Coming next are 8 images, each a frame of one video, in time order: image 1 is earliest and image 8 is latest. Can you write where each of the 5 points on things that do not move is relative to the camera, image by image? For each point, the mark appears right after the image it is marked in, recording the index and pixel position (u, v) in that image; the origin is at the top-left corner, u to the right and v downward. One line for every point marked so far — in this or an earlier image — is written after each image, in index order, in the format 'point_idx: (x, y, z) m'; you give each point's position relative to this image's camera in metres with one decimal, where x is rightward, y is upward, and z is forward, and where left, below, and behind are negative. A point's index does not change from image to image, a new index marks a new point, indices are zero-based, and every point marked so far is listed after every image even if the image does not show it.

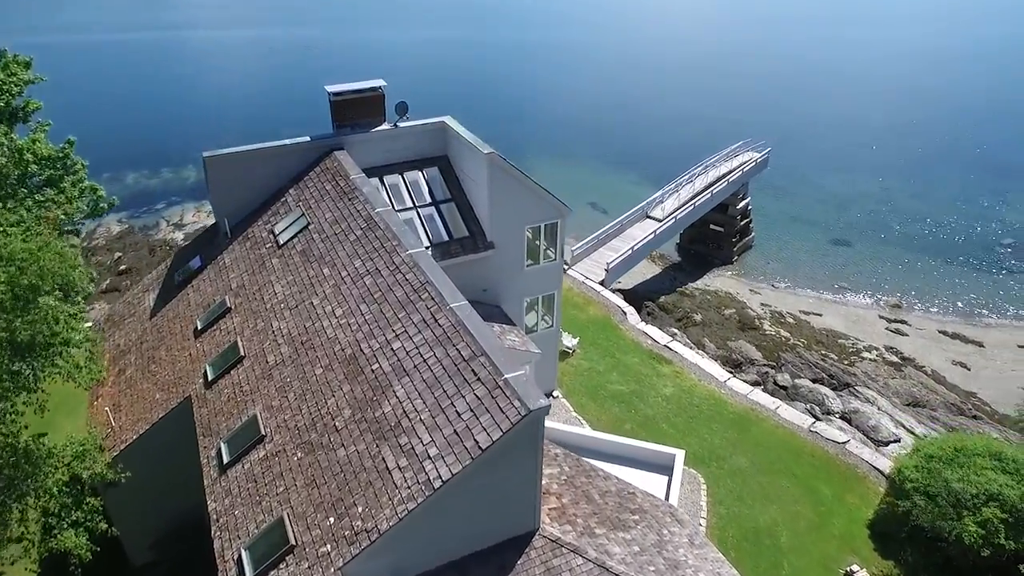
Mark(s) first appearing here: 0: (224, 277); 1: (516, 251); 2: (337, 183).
0: (-5.9, +0.2, +15.3) m
1: (+0.1, +0.9, +17.5) m
2: (-3.7, +2.2, +15.6) m
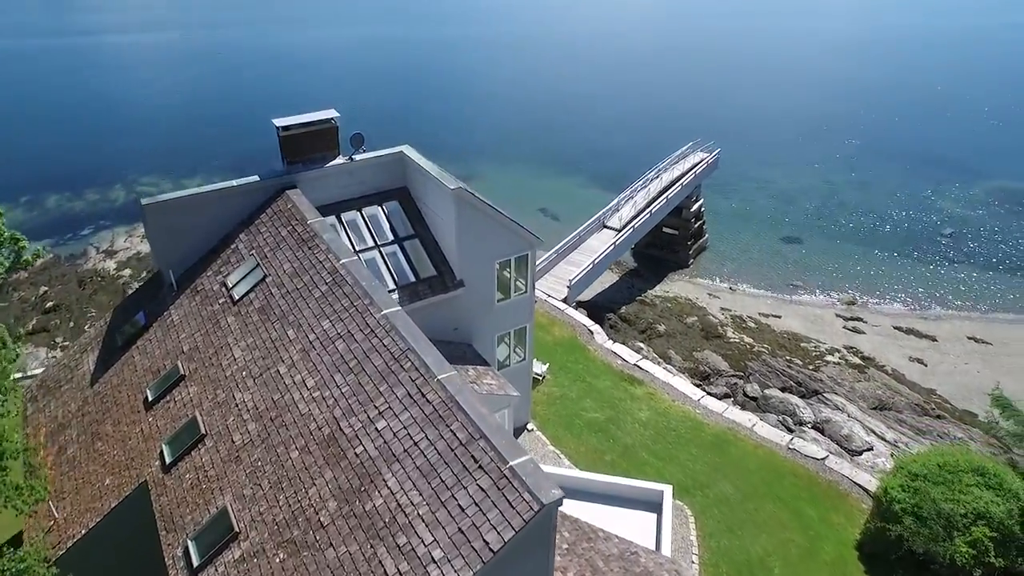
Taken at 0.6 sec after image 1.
0: (-6.3, -0.9, +14.0) m
1: (-0.6, 0.0, +16.6) m
2: (-4.2, +1.1, +14.4) m
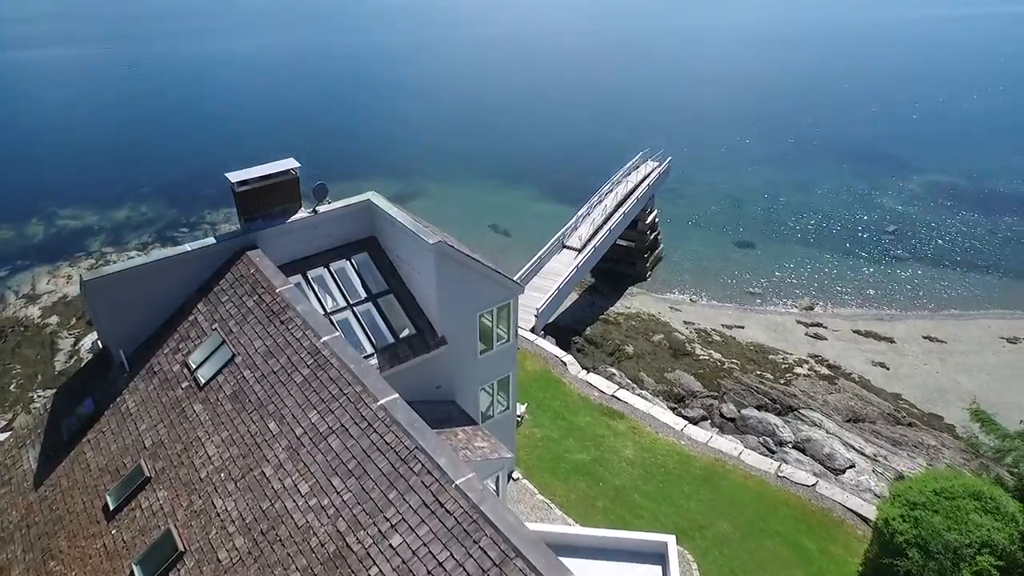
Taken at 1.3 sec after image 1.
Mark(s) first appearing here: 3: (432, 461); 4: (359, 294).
0: (-6.3, -2.3, +12.5) m
1: (-0.9, -1.1, +15.5) m
2: (-4.4, -0.2, +13.1) m
3: (-1.0, -2.1, +9.4) m
4: (-3.1, -0.1, +15.1) m
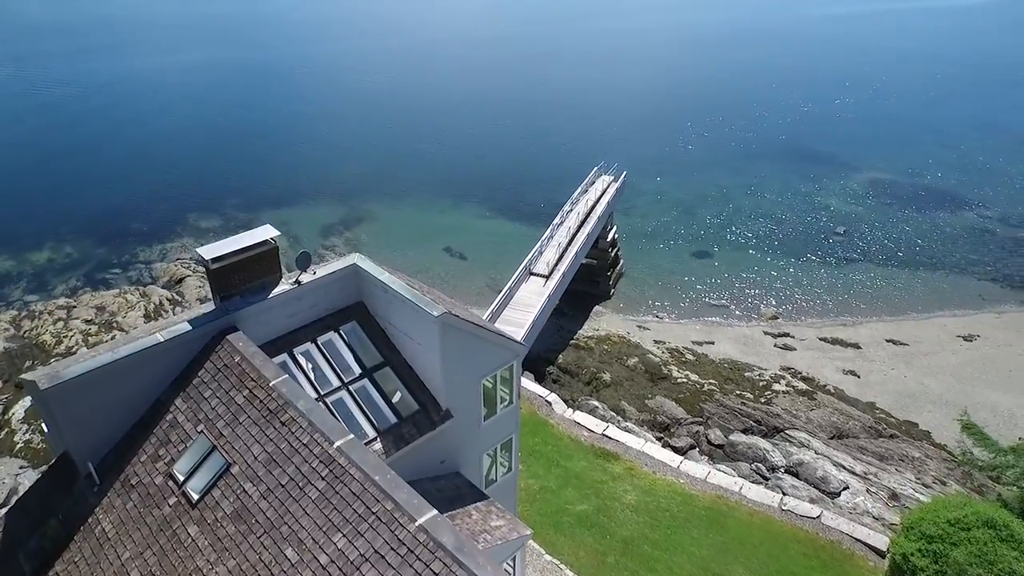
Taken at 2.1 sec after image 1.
0: (-5.7, -3.9, +10.9) m
1: (-0.7, -2.3, +14.4) m
2: (-4.1, -1.6, +11.6) m
3: (-0.2, -3.4, +8.3) m
4: (-2.9, -1.5, +13.7) m
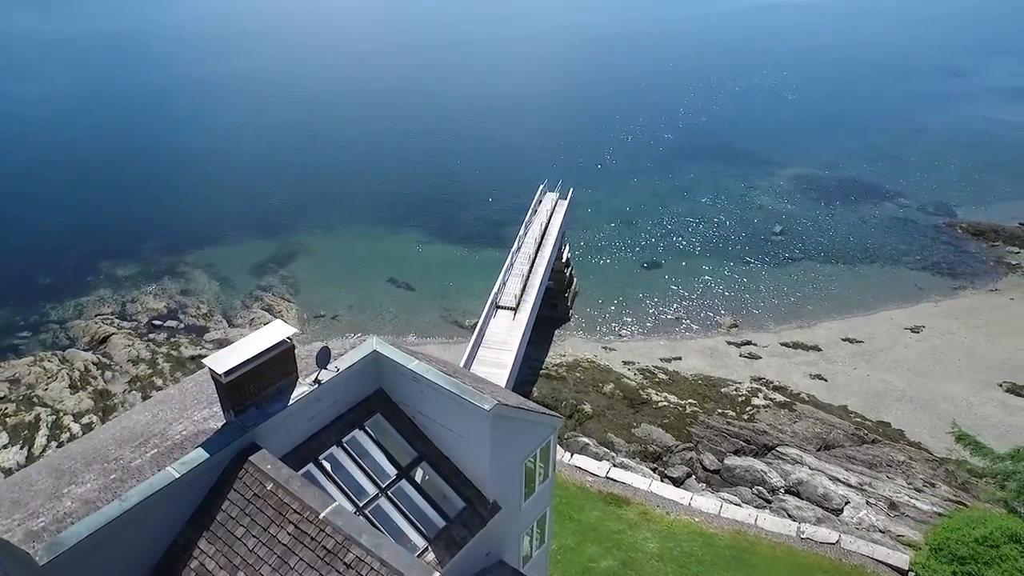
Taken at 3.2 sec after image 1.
0: (-4.3, -5.6, +9.1) m
1: (+0.1, -3.6, +13.3) m
2: (-2.9, -3.2, +10.1) m
3: (+1.5, -4.6, +7.3) m
4: (-2.1, -3.0, +12.3) m
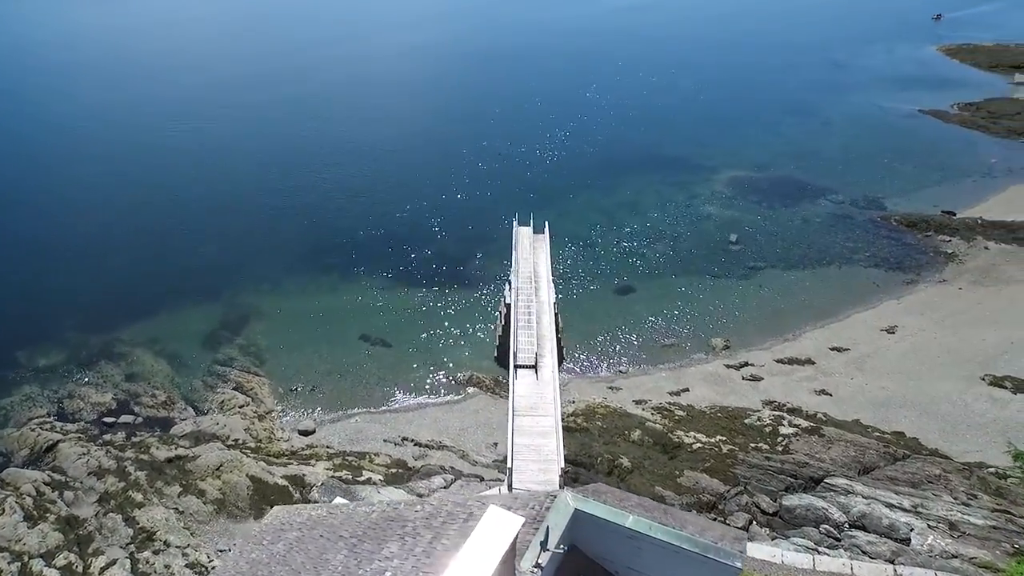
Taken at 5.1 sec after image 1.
0: (0.0, -7.9, +7.2) m
1: (+3.4, -5.5, +12.0) m
2: (+1.0, -5.4, +8.3) m
3: (+5.9, -6.4, +6.3) m
4: (+1.4, -5.1, +10.7) m
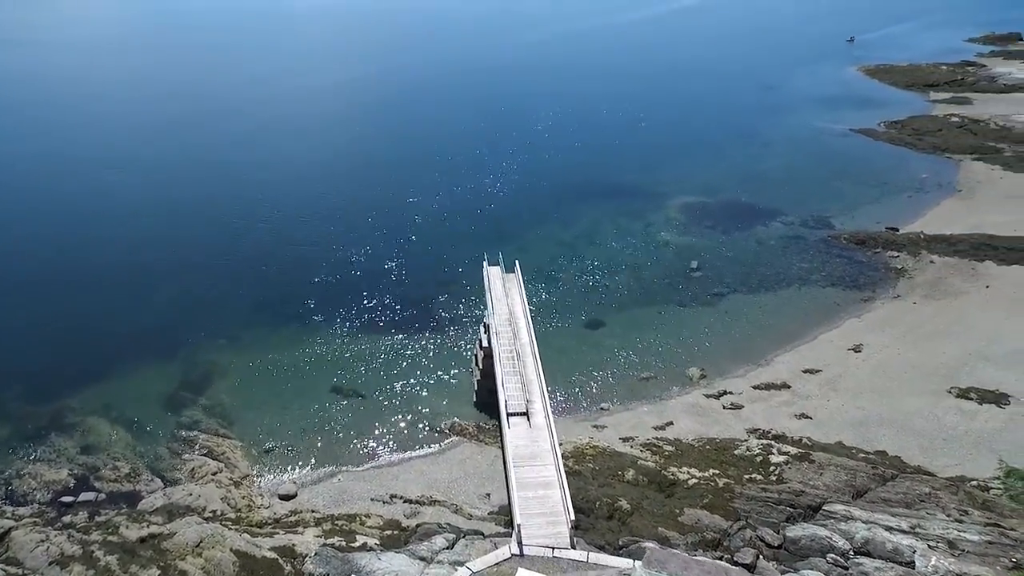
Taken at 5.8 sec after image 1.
0: (+1.6, -8.8, +6.5) m
1: (+4.4, -6.3, +11.7) m
2: (+2.3, -6.2, +7.8) m
3: (+7.4, -6.9, +6.2) m
4: (+2.5, -6.0, +10.2) m
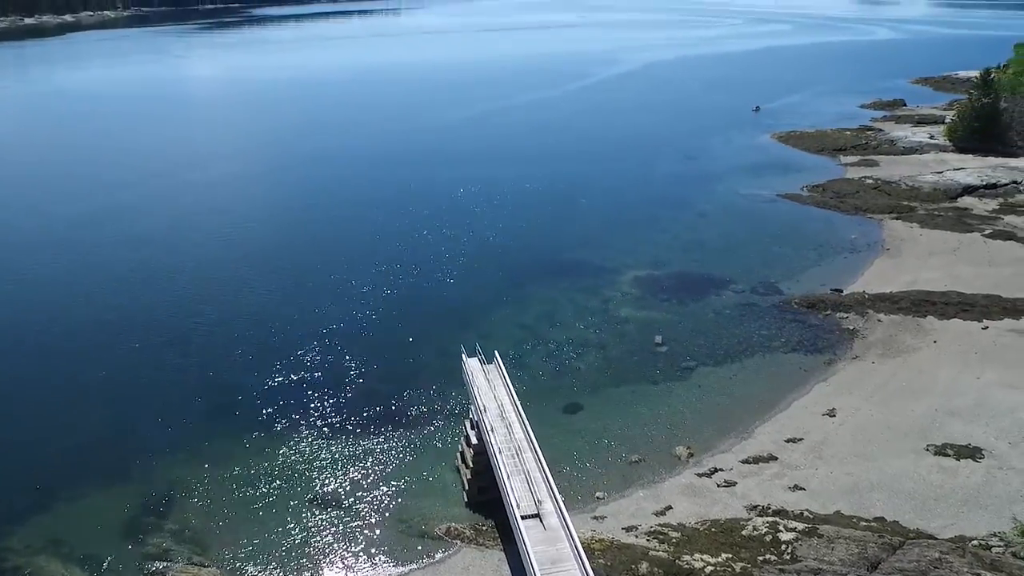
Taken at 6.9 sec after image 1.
0: (+4.2, -10.0, +5.4) m
1: (+6.3, -7.9, +11.0) m
2: (+4.6, -7.5, +7.0) m
3: (+9.9, -7.7, +5.9) m
4: (+4.6, -7.5, +9.4) m
